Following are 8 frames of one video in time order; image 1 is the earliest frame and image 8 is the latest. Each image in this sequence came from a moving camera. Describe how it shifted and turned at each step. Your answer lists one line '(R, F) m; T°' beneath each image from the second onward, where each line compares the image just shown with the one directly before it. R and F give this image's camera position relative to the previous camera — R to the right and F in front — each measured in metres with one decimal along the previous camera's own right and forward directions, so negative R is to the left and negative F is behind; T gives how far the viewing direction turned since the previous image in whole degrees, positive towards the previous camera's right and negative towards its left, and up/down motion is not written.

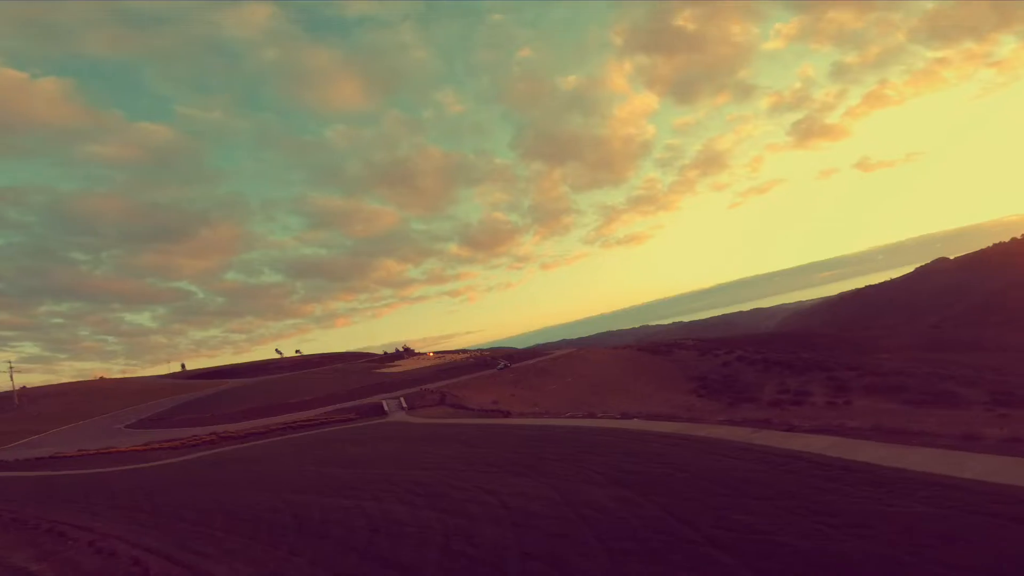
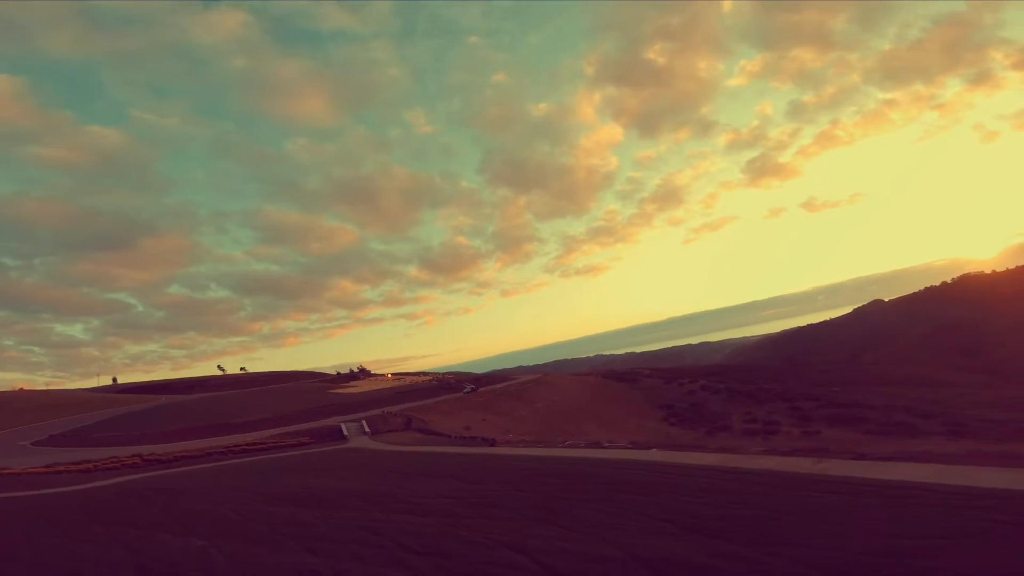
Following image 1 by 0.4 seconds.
(-0.9, +2.3) m; +4°
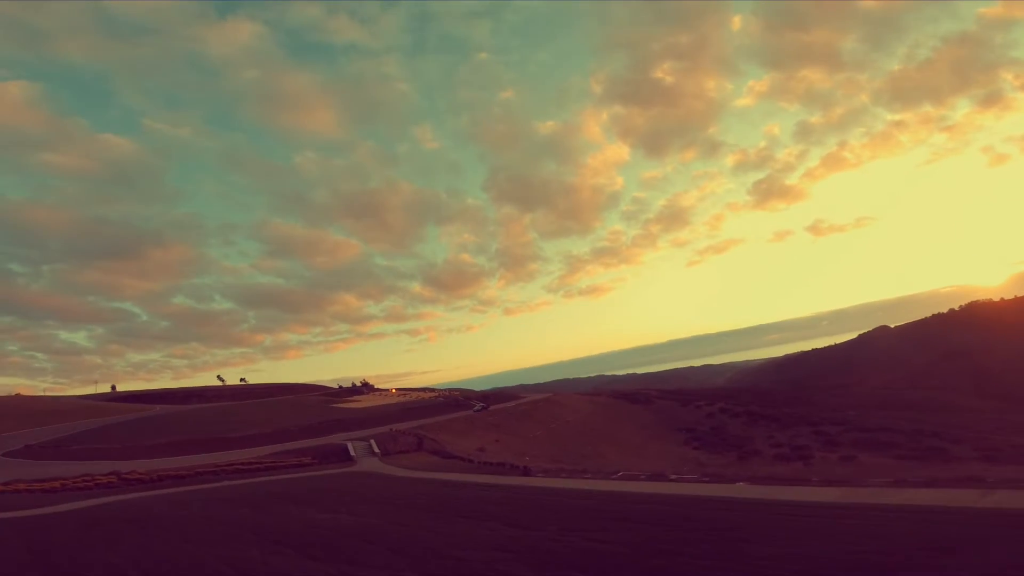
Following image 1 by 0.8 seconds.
(-0.9, +2.2) m; 0°
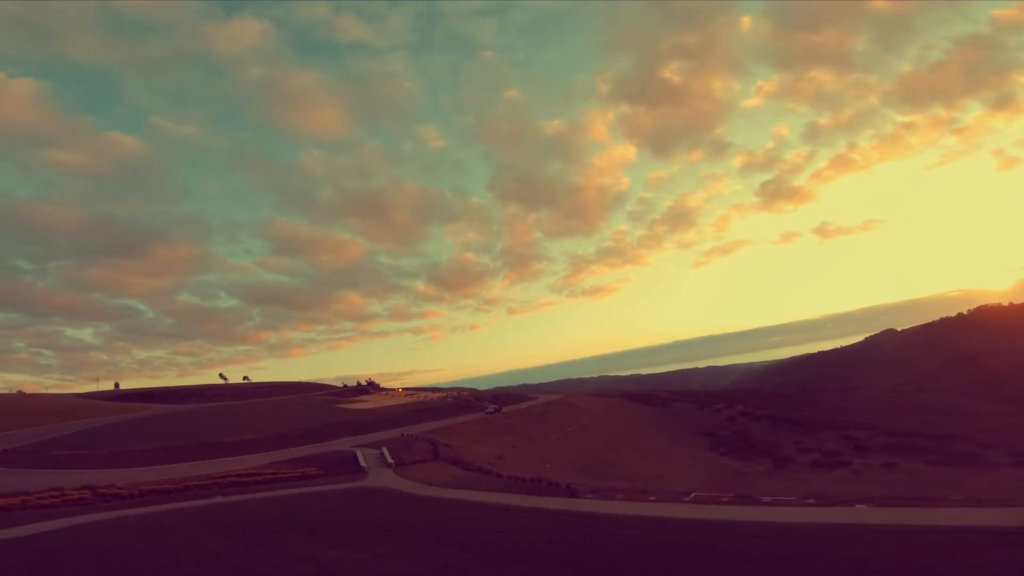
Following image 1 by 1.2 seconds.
(-0.8, +2.4) m; 0°
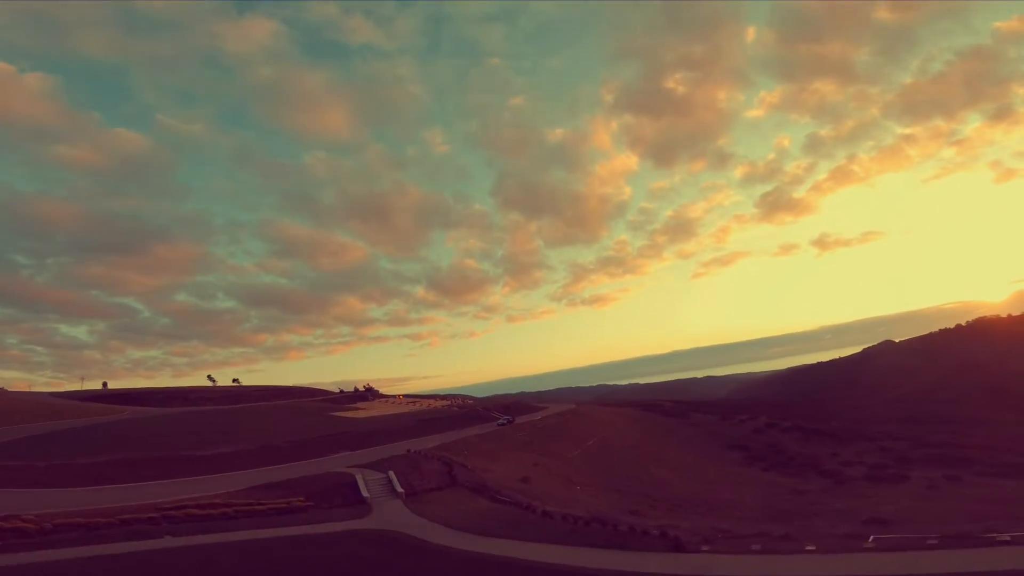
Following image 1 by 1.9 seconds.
(-1.1, +3.8) m; 0°
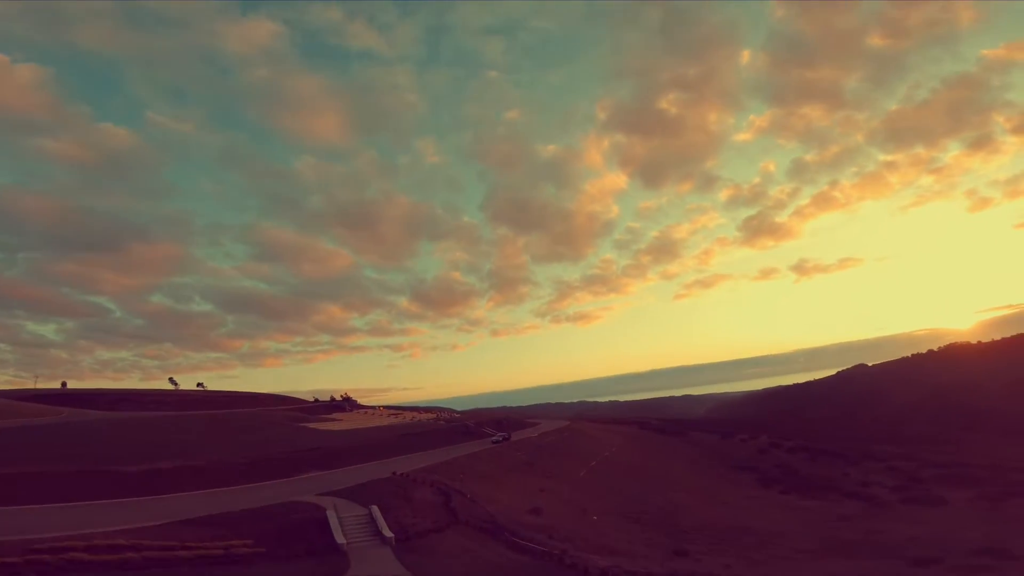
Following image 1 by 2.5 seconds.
(-1.0, +3.9) m; +2°
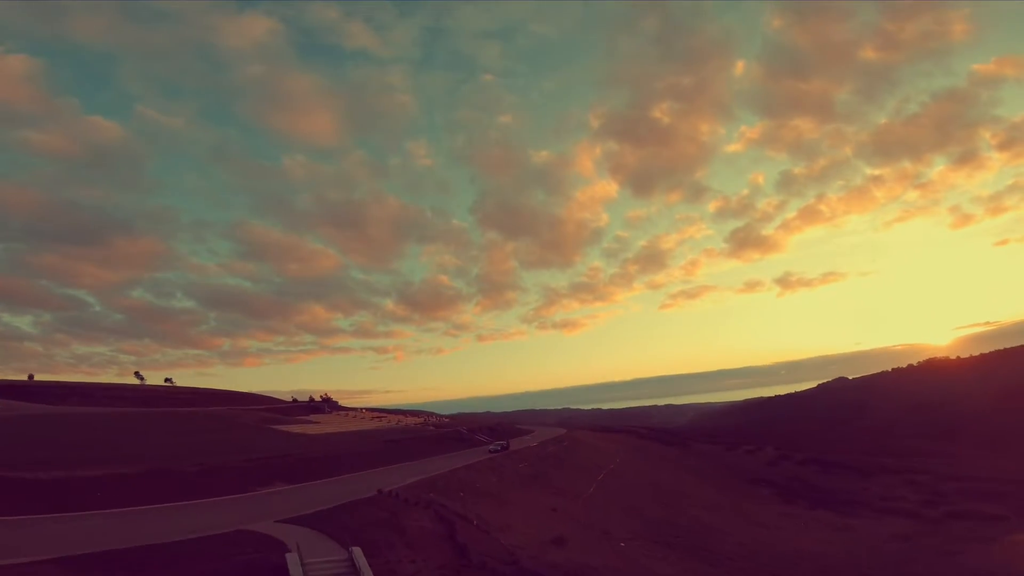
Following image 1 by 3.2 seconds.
(-0.9, +3.5) m; +1°
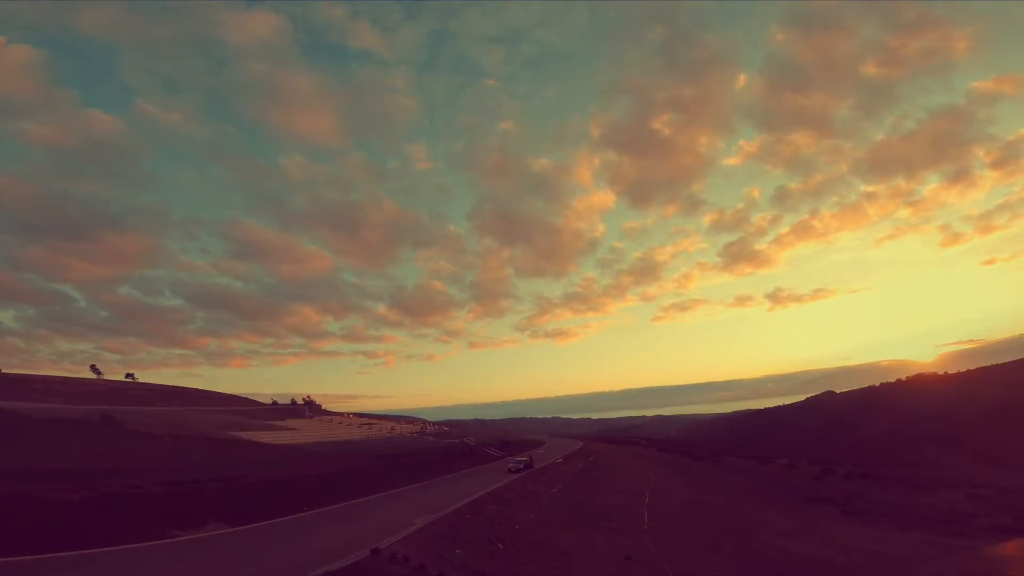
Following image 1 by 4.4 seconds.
(-1.5, +6.1) m; +1°
